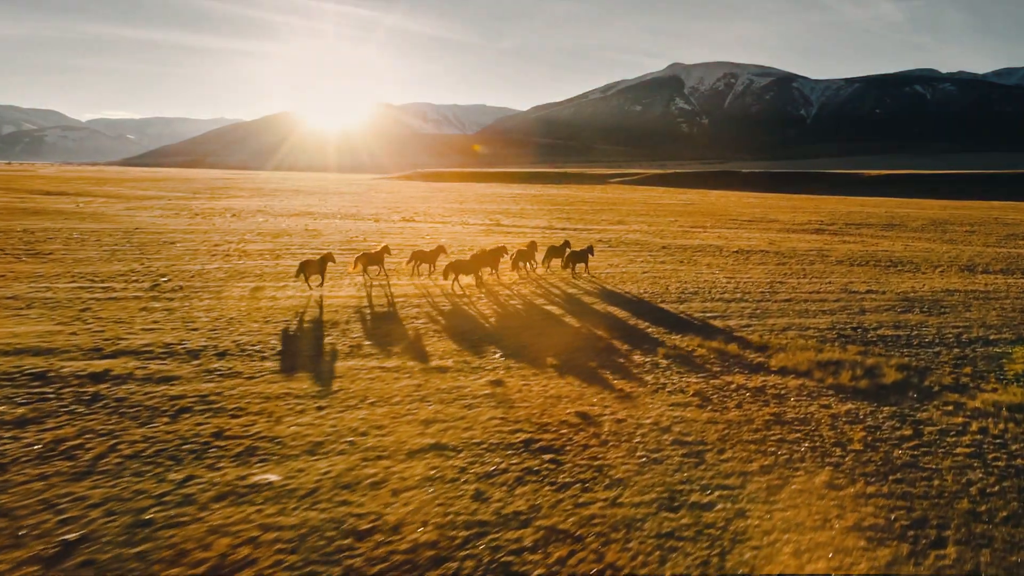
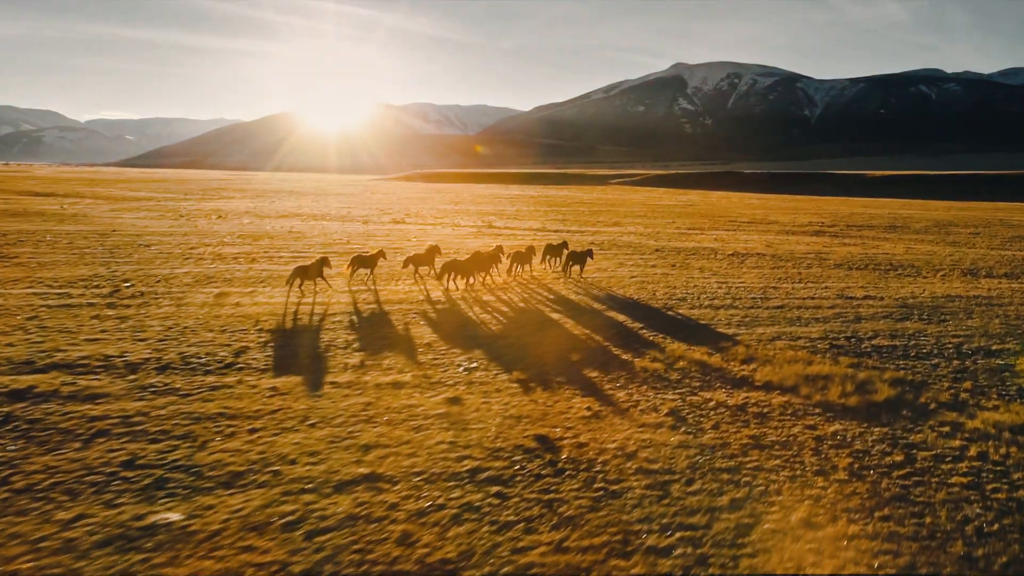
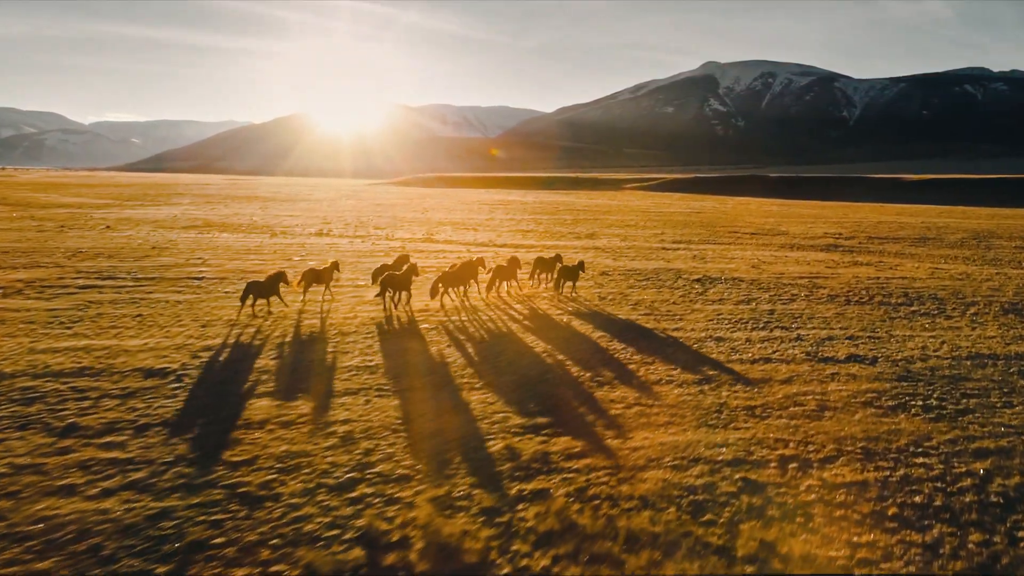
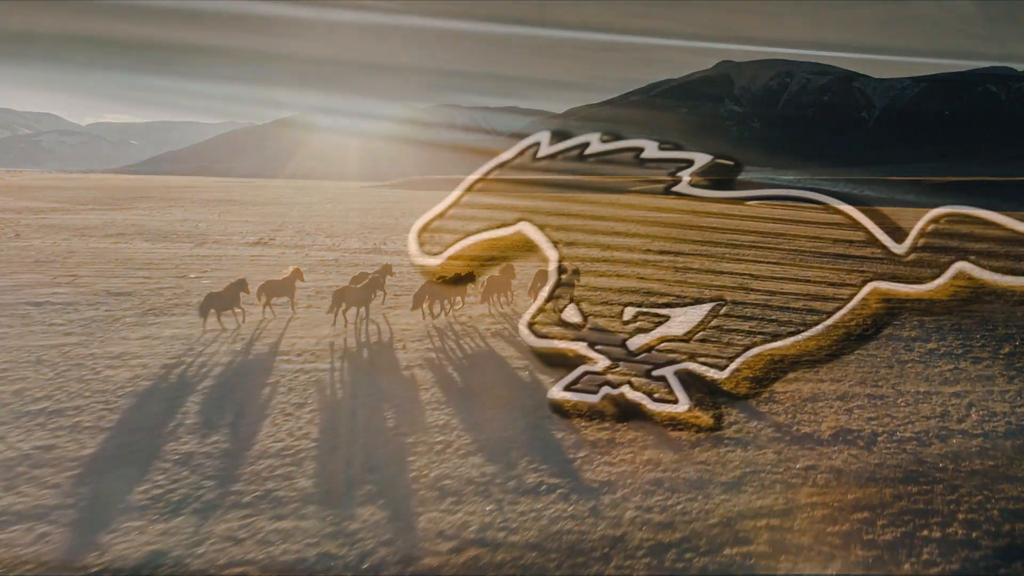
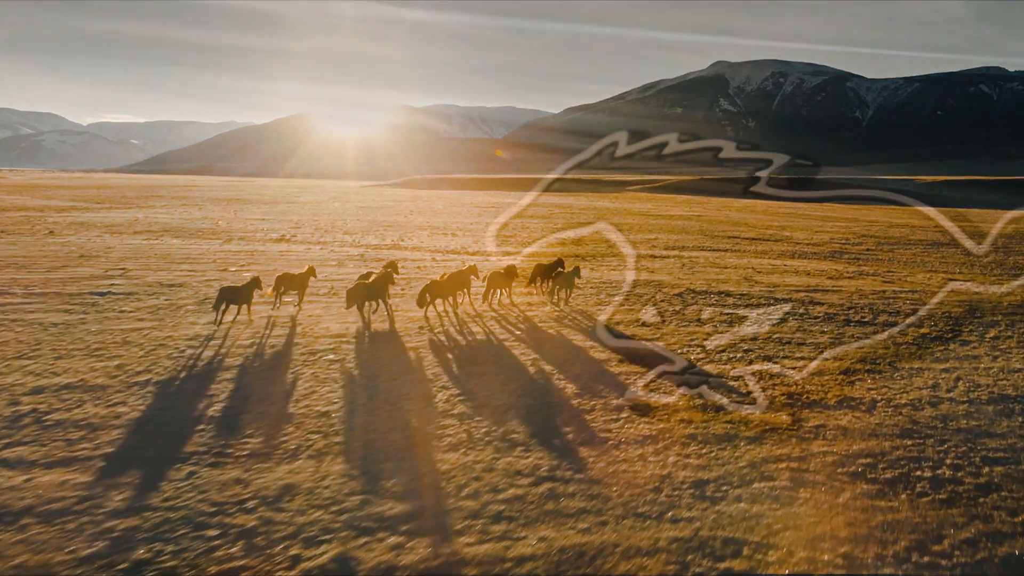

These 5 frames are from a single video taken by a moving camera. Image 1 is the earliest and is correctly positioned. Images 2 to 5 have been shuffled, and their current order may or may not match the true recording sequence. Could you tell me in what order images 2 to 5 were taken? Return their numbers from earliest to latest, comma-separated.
2, 3, 5, 4
